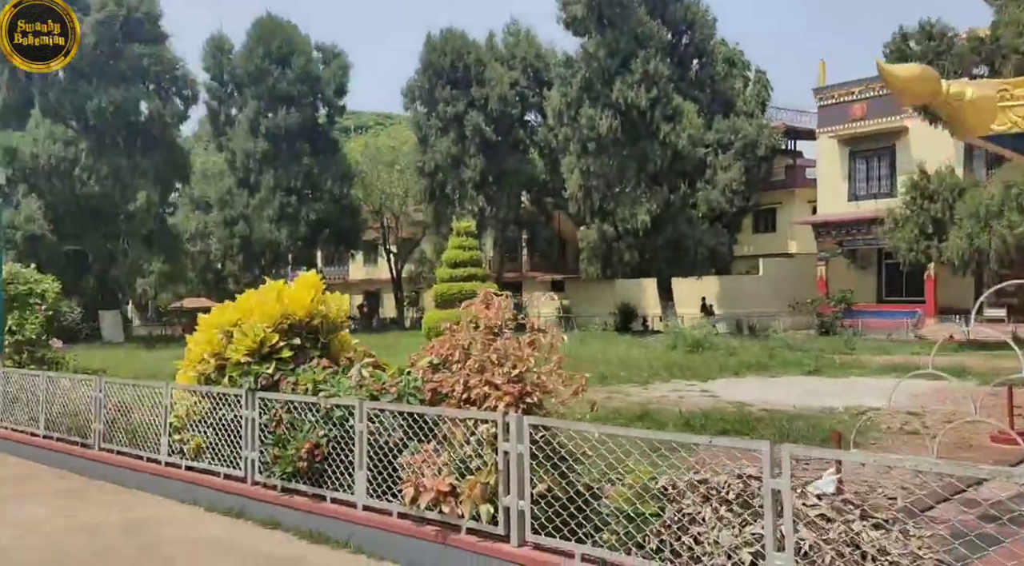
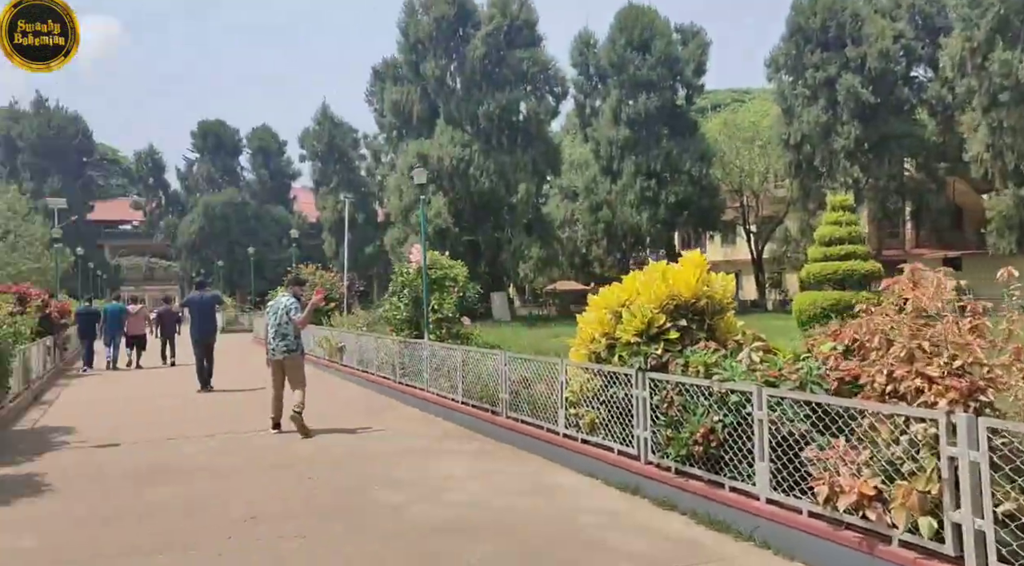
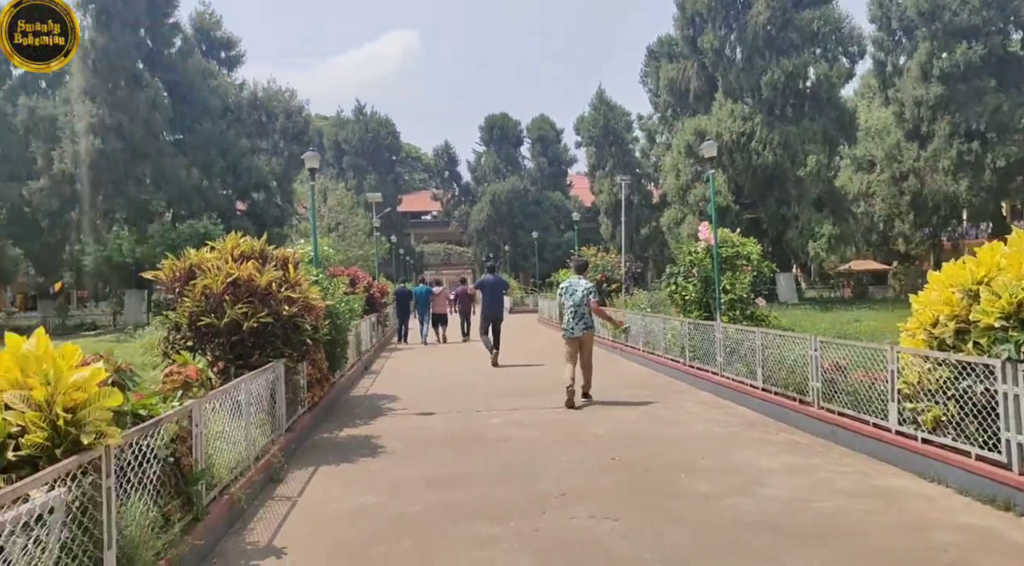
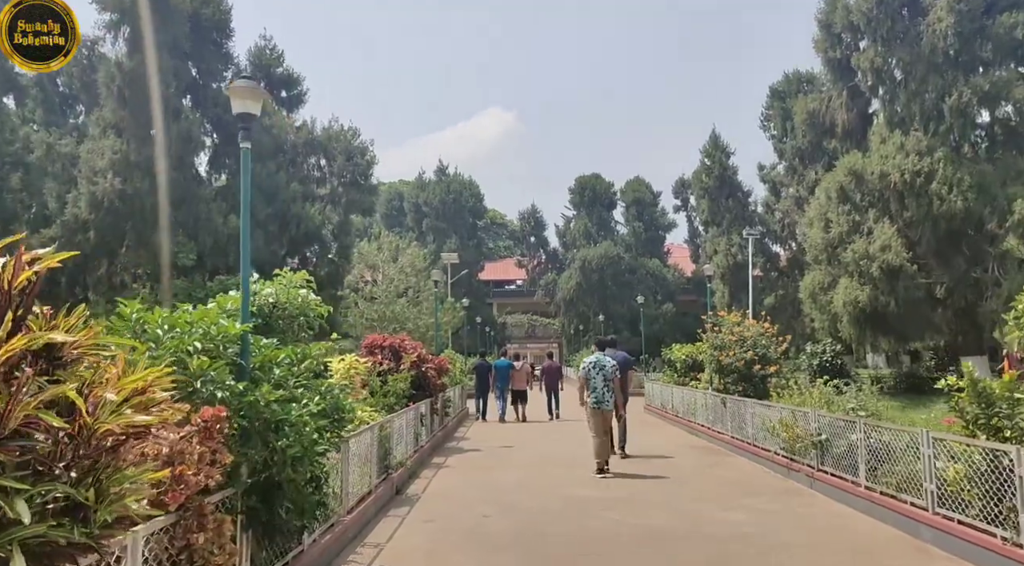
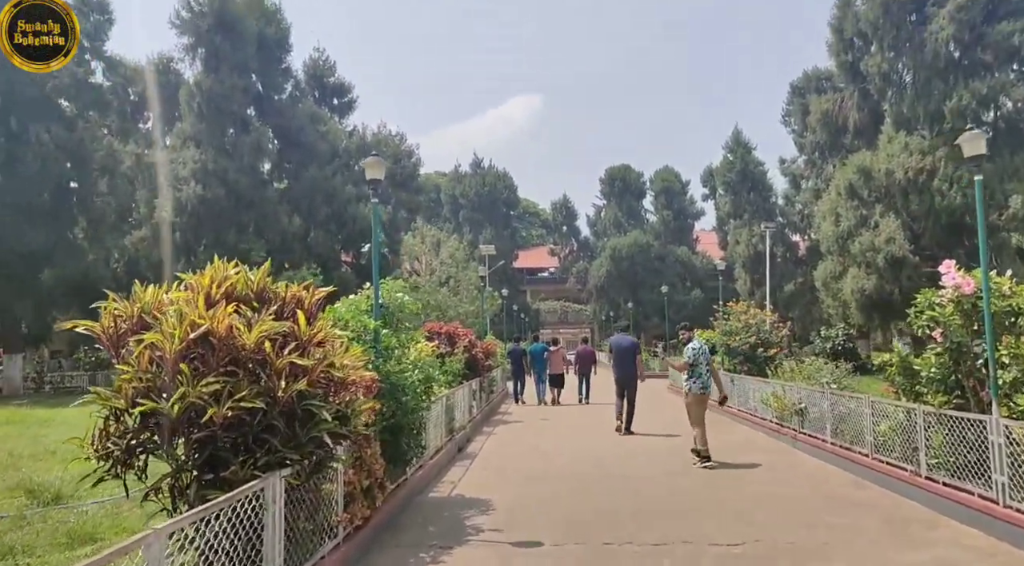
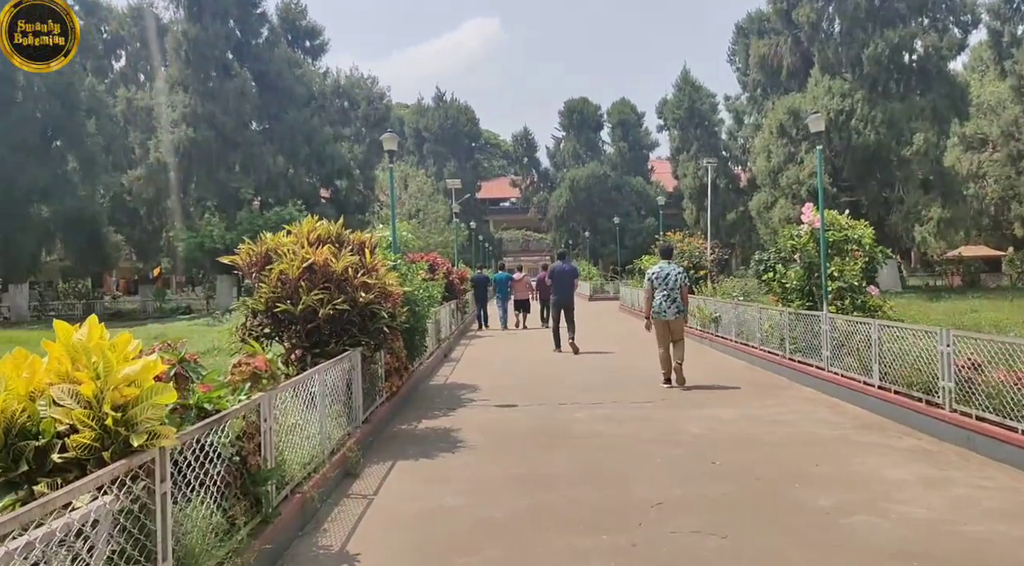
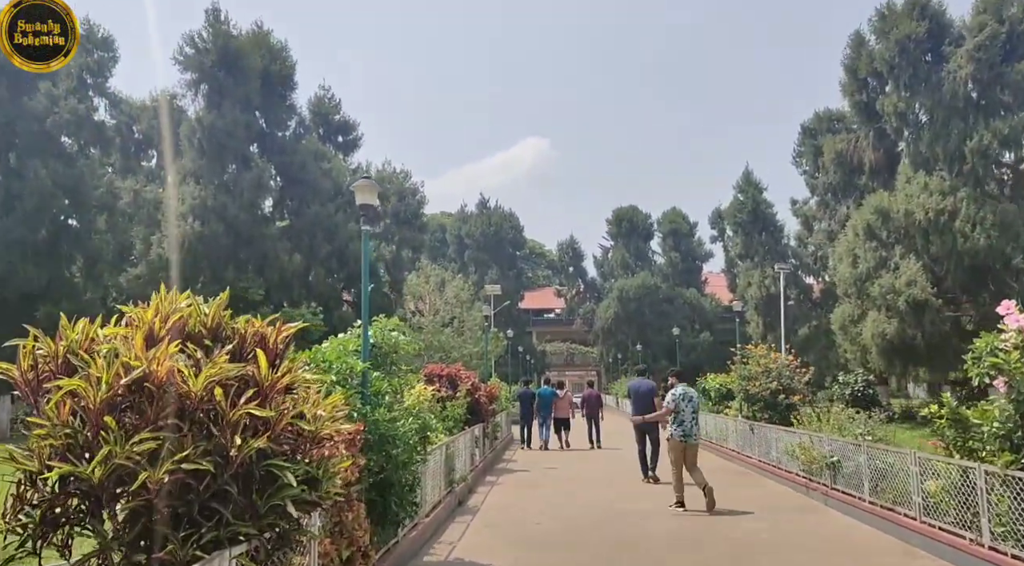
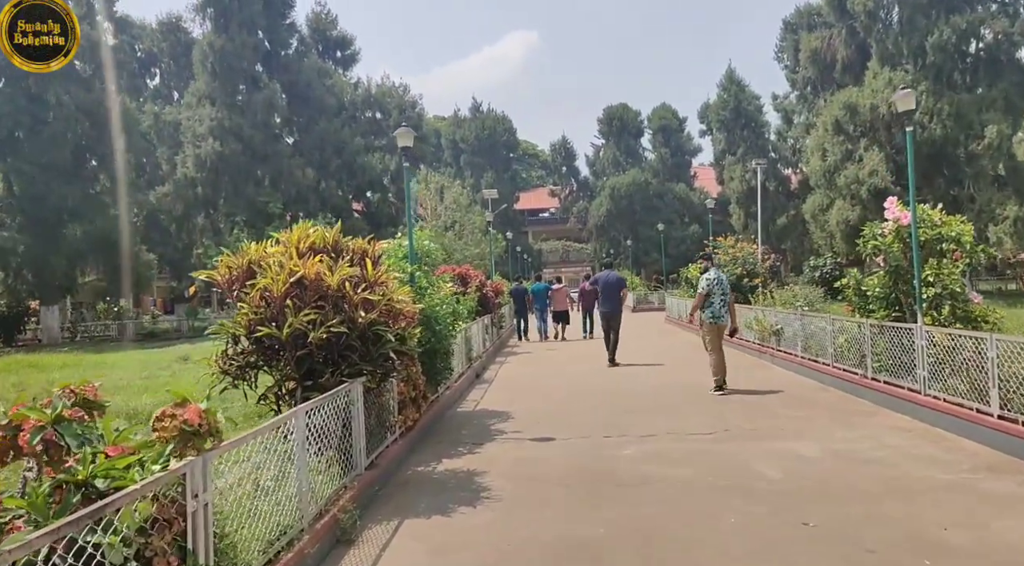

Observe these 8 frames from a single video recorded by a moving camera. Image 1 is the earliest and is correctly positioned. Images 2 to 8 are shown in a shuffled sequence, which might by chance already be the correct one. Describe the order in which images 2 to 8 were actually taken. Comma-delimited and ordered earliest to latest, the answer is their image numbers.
2, 3, 6, 8, 5, 7, 4
